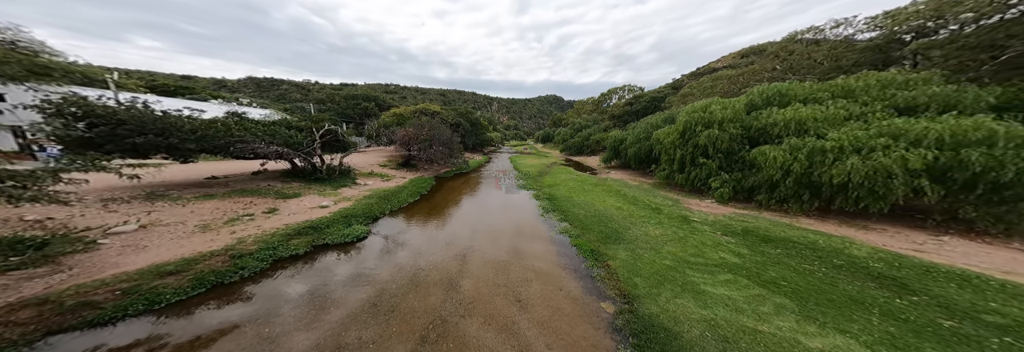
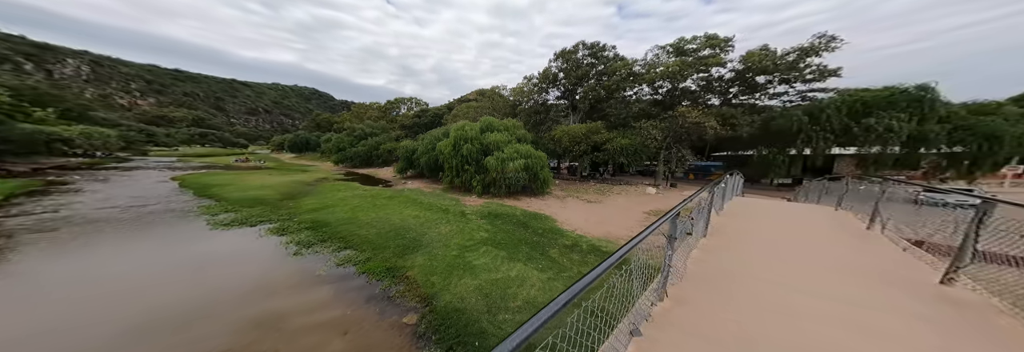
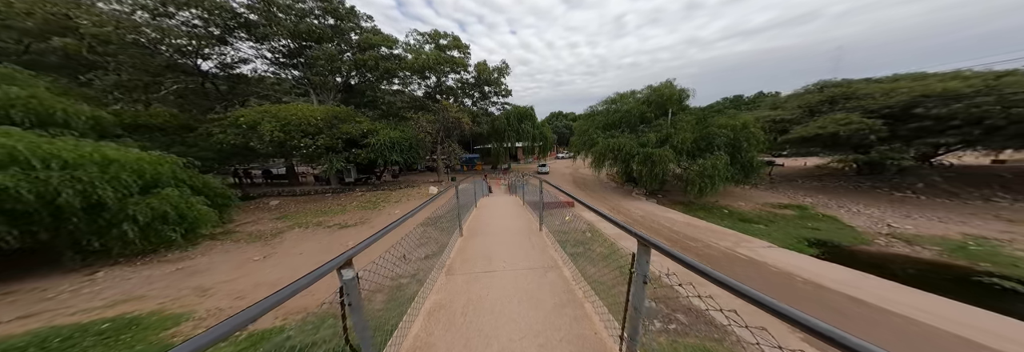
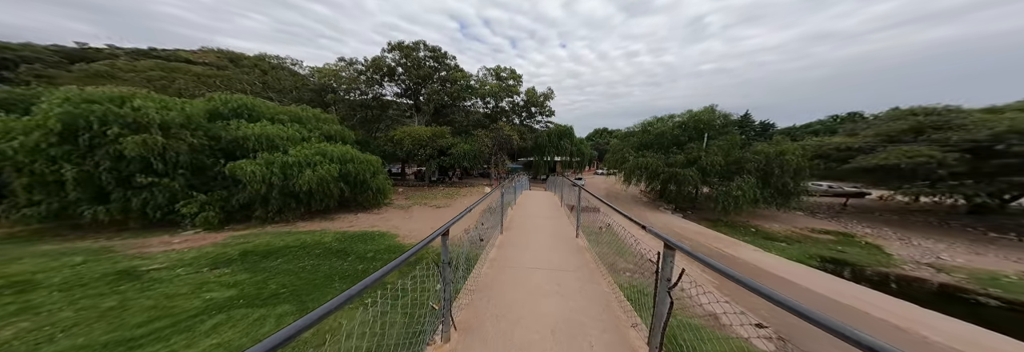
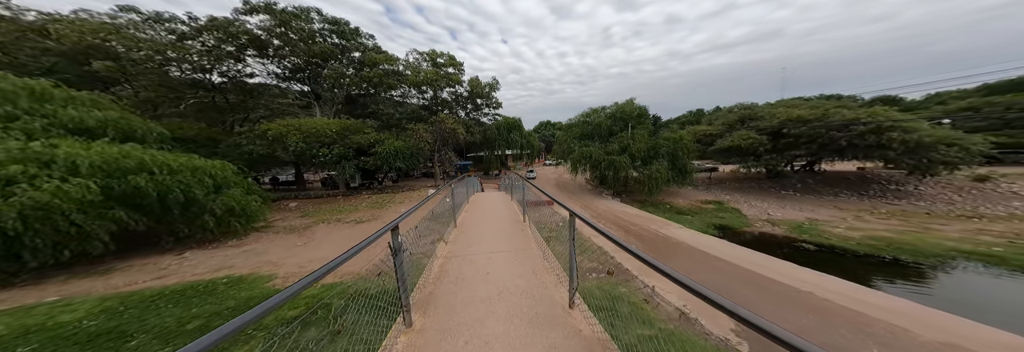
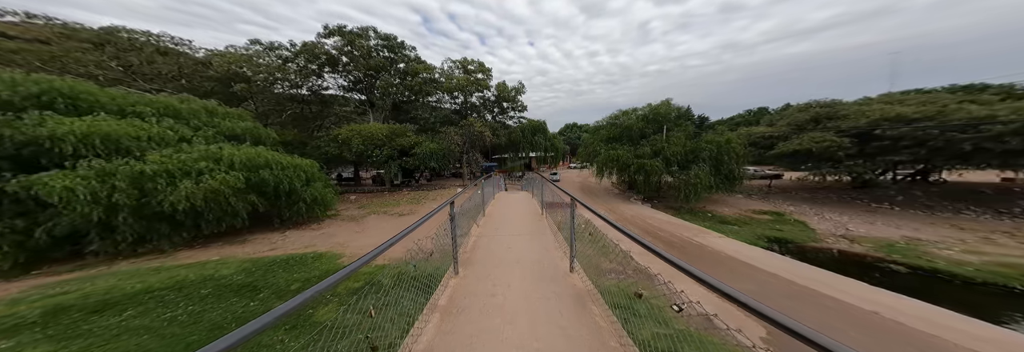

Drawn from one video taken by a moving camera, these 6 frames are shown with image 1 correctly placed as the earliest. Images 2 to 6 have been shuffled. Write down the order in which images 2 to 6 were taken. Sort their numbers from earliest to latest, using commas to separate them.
2, 4, 6, 5, 3
